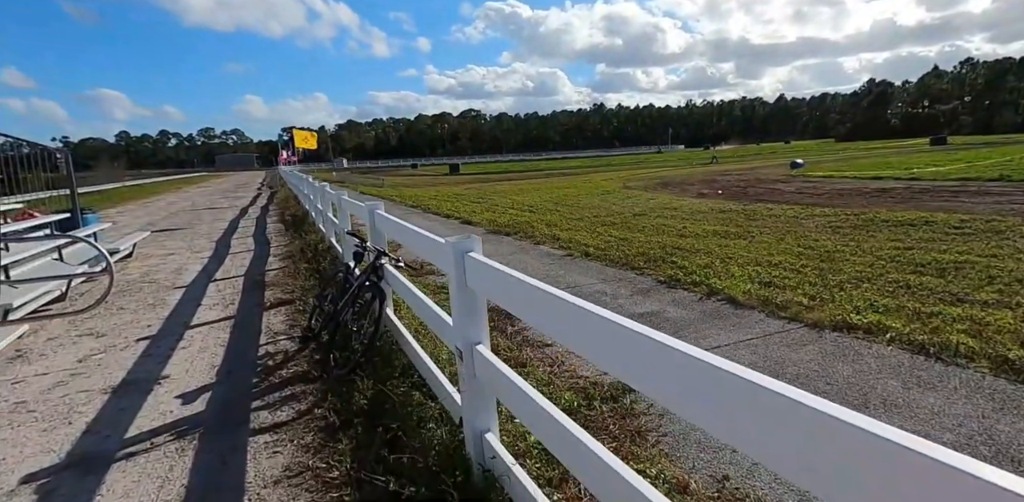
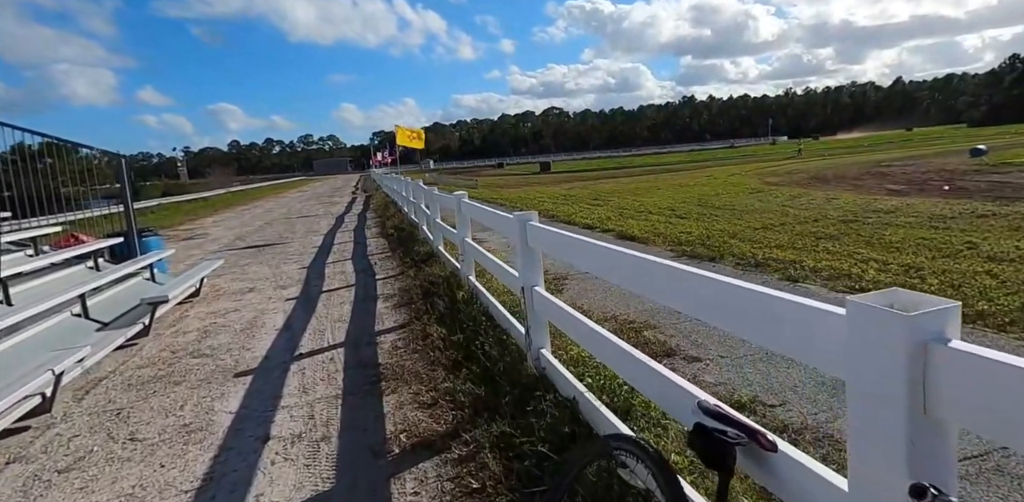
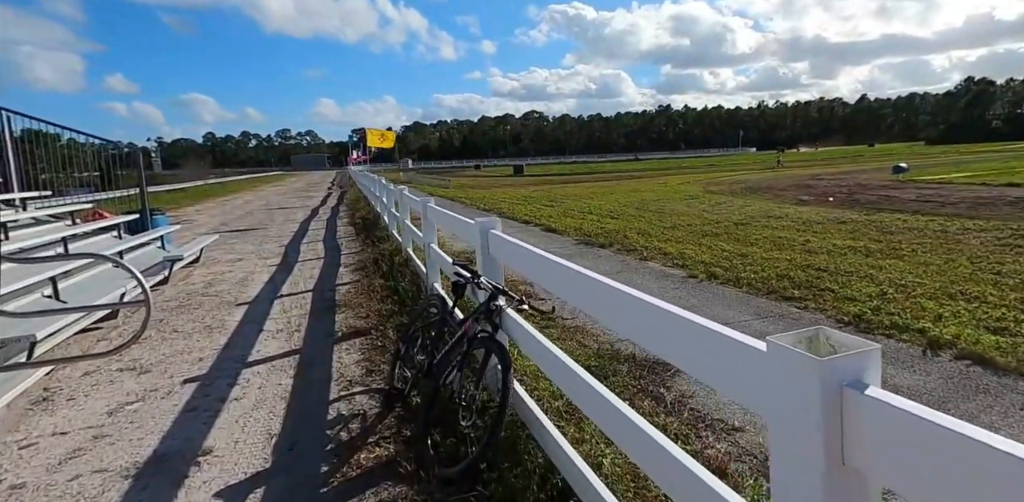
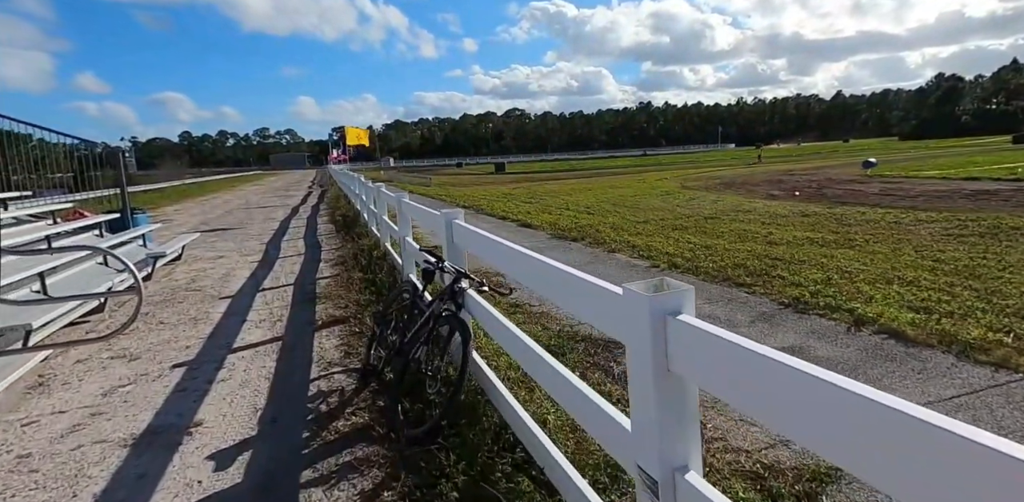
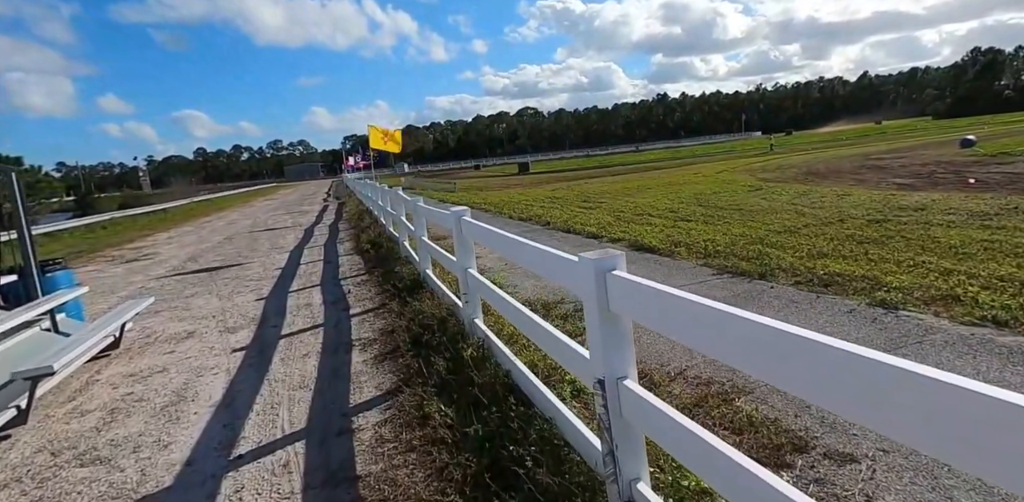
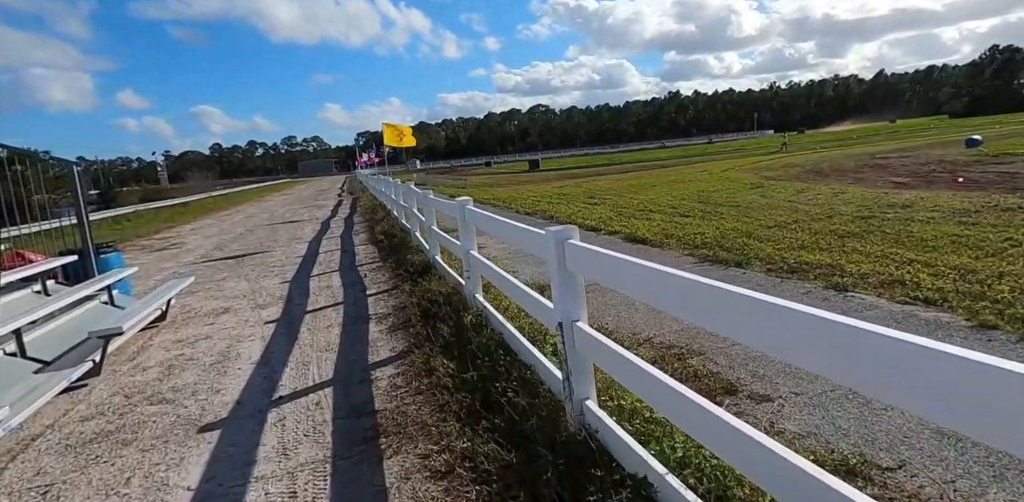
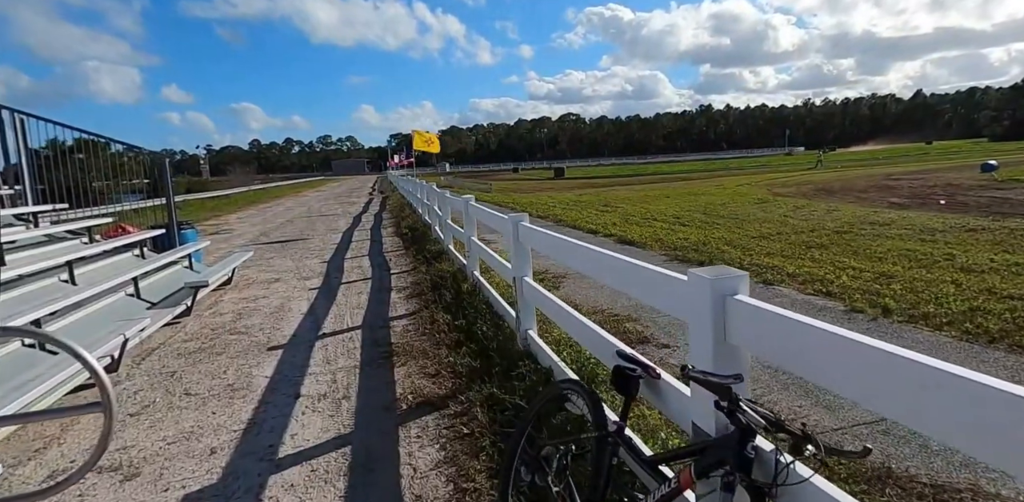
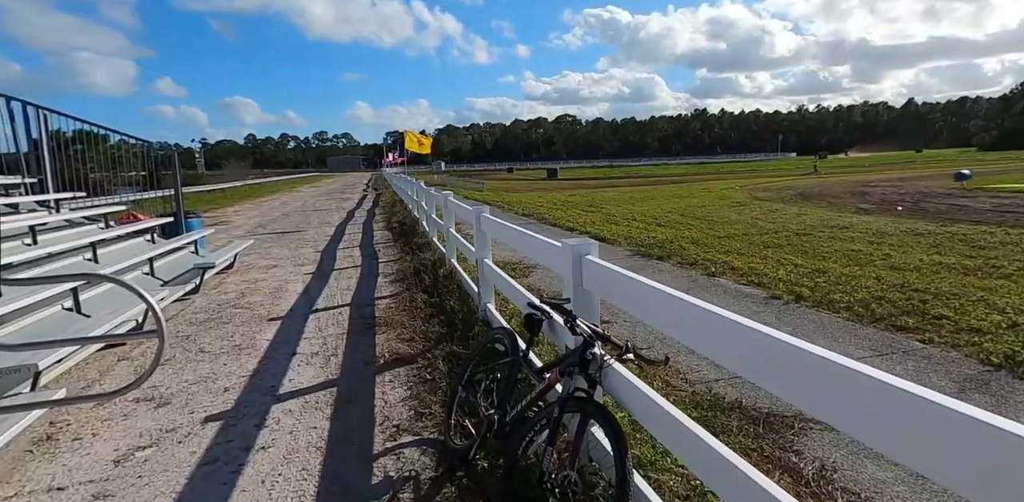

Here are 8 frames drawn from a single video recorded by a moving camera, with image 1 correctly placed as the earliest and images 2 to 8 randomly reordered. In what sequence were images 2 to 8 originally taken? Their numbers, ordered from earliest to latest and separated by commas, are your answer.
4, 3, 8, 7, 2, 6, 5
